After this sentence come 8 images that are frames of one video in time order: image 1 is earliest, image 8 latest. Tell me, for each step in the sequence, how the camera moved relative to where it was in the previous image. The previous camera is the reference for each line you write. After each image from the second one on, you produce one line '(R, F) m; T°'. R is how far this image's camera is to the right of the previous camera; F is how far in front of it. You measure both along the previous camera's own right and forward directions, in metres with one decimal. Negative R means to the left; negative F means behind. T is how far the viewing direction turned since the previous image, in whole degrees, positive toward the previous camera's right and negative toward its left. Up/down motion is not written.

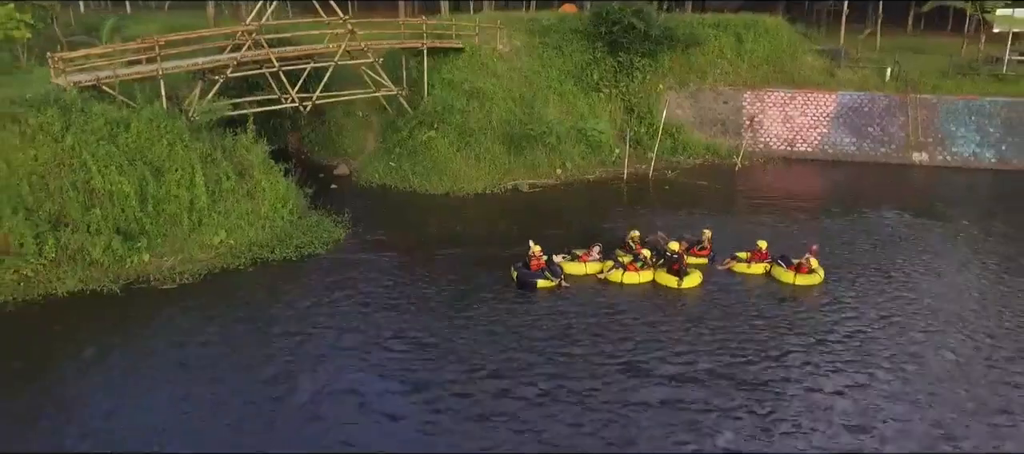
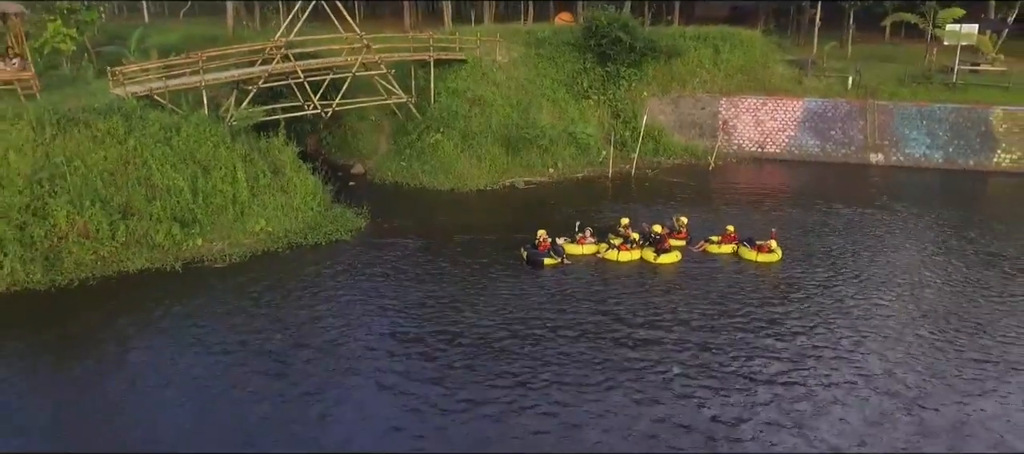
(+0.3, -2.7) m; -1°
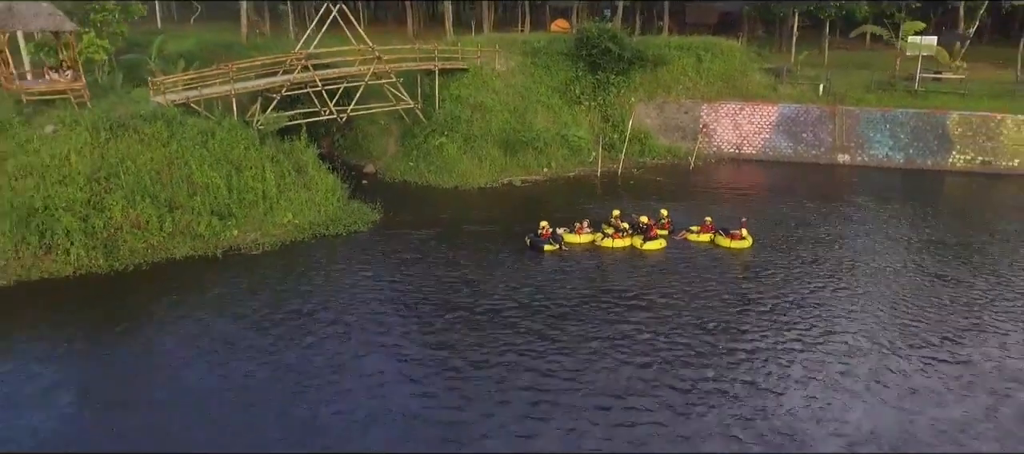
(0.0, -2.3) m; 0°
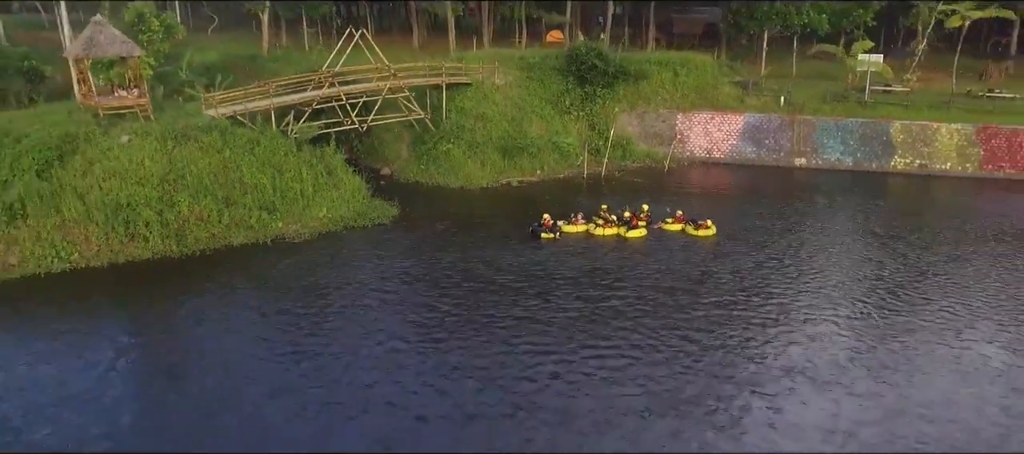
(+0.1, -3.9) m; 0°
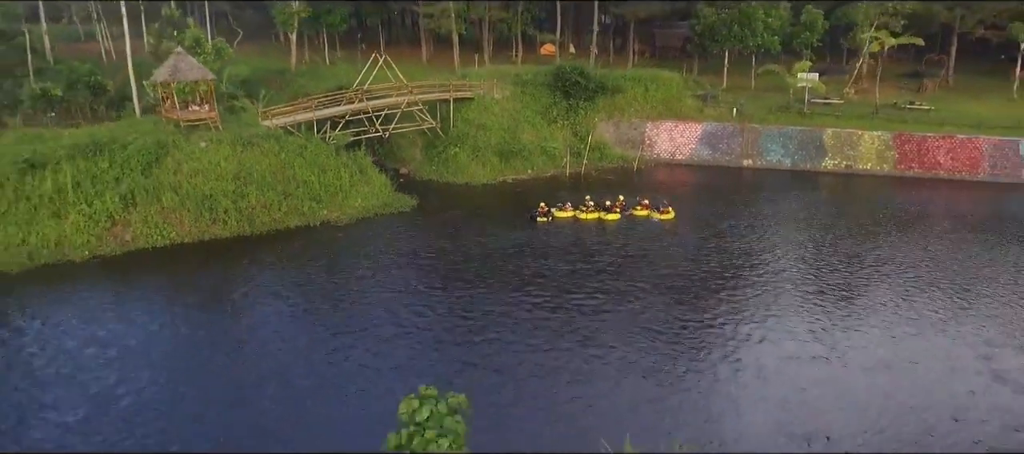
(+0.3, -6.4) m; 0°
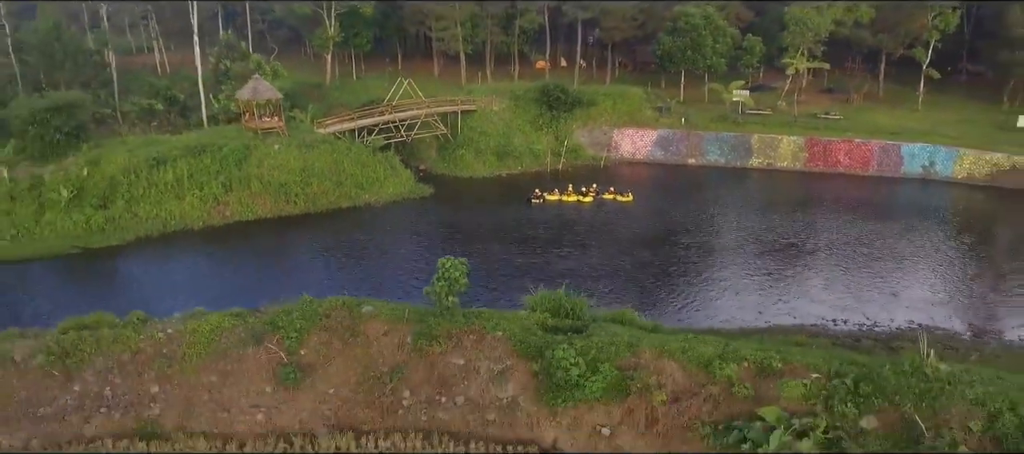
(+0.8, -10.3) m; -1°
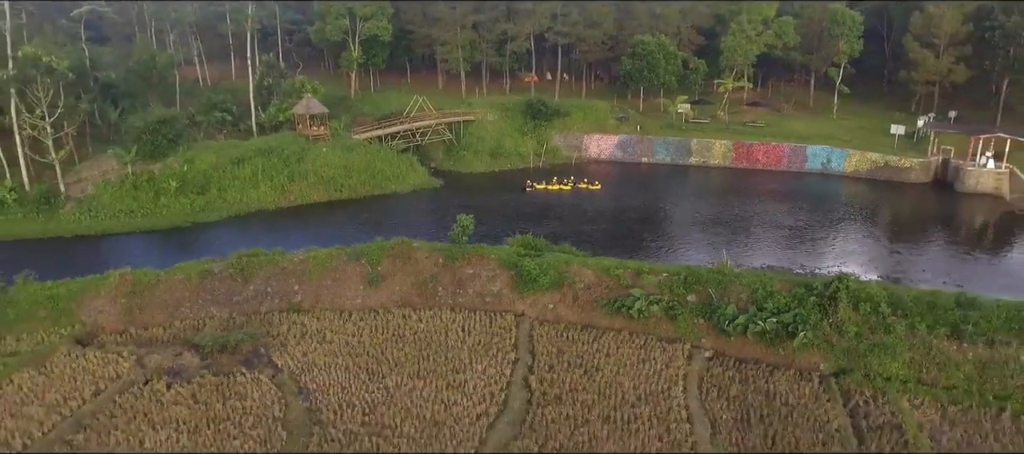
(+0.3, -12.8) m; 0°
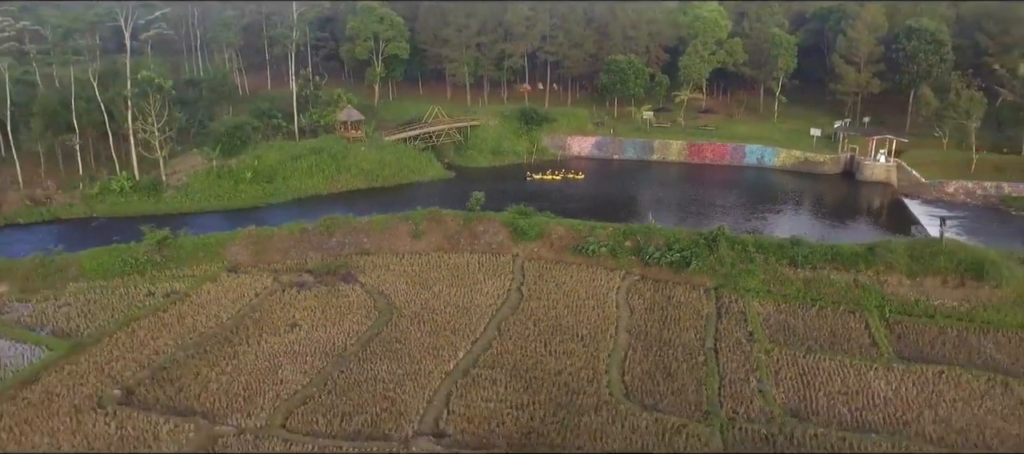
(-0.1, -14.2) m; 0°
